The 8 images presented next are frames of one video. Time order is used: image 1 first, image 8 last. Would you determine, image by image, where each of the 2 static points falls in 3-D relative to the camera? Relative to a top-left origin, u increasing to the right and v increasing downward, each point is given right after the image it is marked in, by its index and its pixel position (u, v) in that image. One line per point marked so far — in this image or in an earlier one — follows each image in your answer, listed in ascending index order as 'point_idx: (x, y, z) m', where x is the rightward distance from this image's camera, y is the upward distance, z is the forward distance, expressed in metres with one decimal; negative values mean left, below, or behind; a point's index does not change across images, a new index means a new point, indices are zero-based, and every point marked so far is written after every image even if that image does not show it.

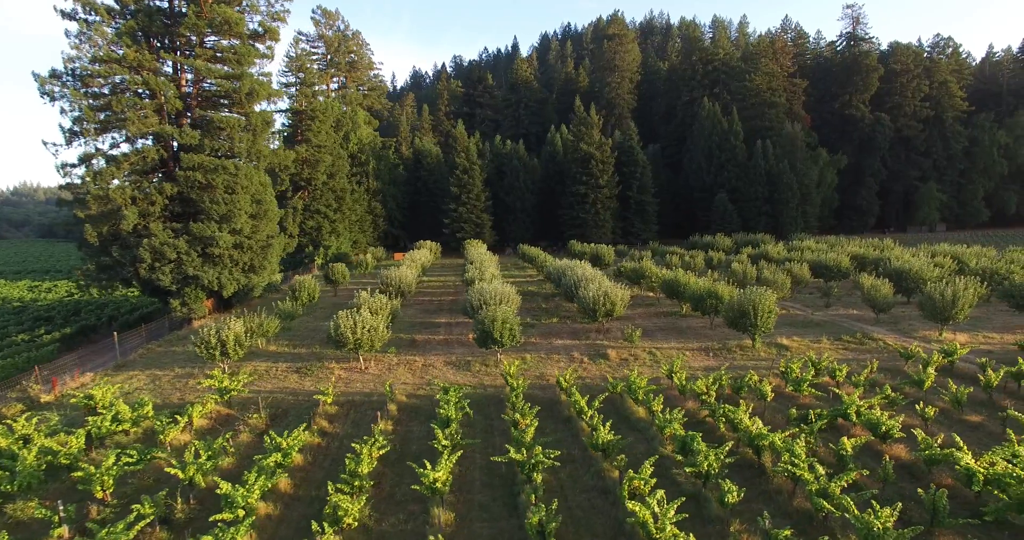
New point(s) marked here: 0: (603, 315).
0: (+3.2, -1.6, +16.8) m
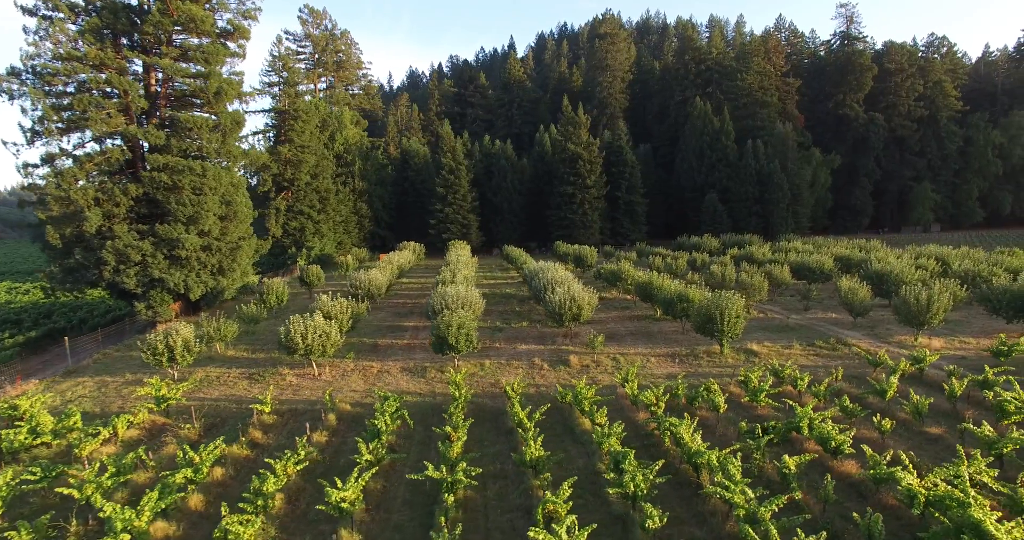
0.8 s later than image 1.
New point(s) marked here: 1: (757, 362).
0: (+2.0, -1.7, +16.3) m
1: (+7.4, -2.8, +13.9) m
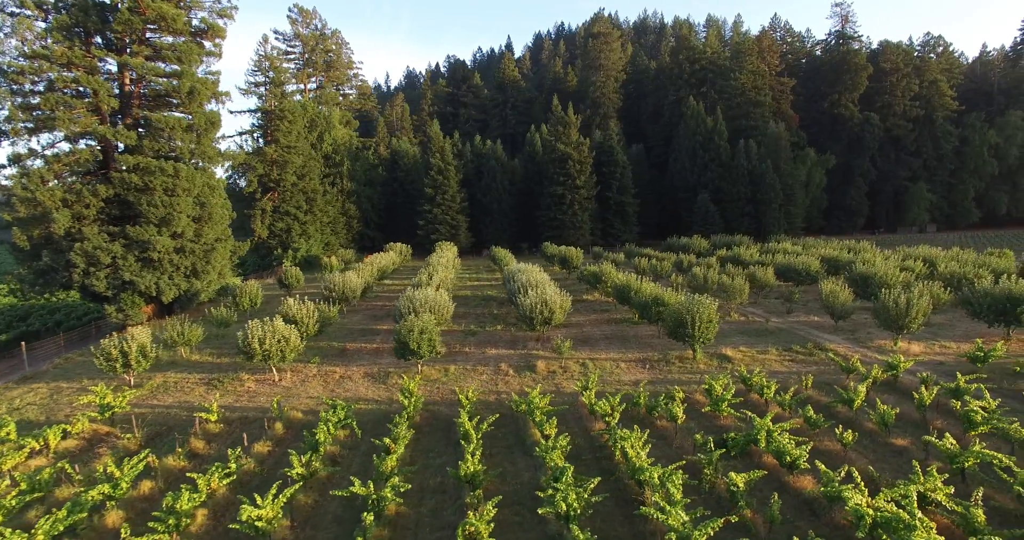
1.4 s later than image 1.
0: (+0.9, -1.8, +16.0) m
1: (+6.3, -2.9, +13.5) m
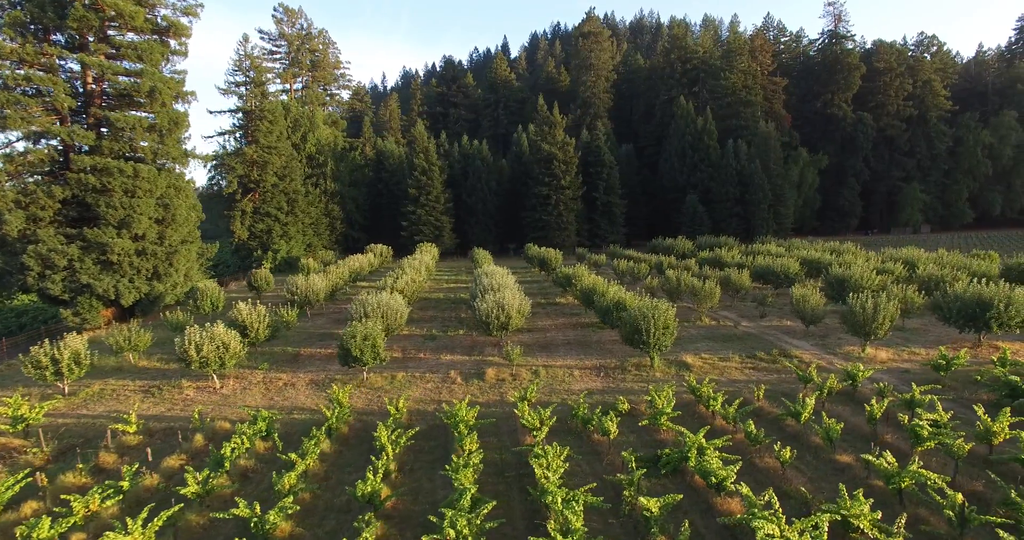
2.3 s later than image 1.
0: (-0.5, -2.0, +15.5) m
1: (+4.9, -3.0, +13.0) m
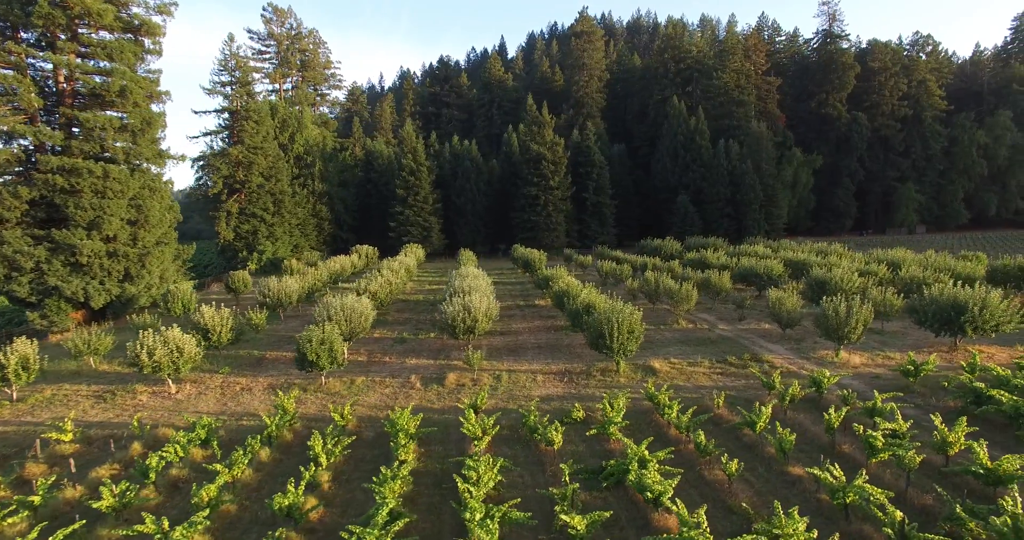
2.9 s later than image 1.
0: (-1.6, -2.0, +15.2) m
1: (+3.8, -3.1, +12.7) m
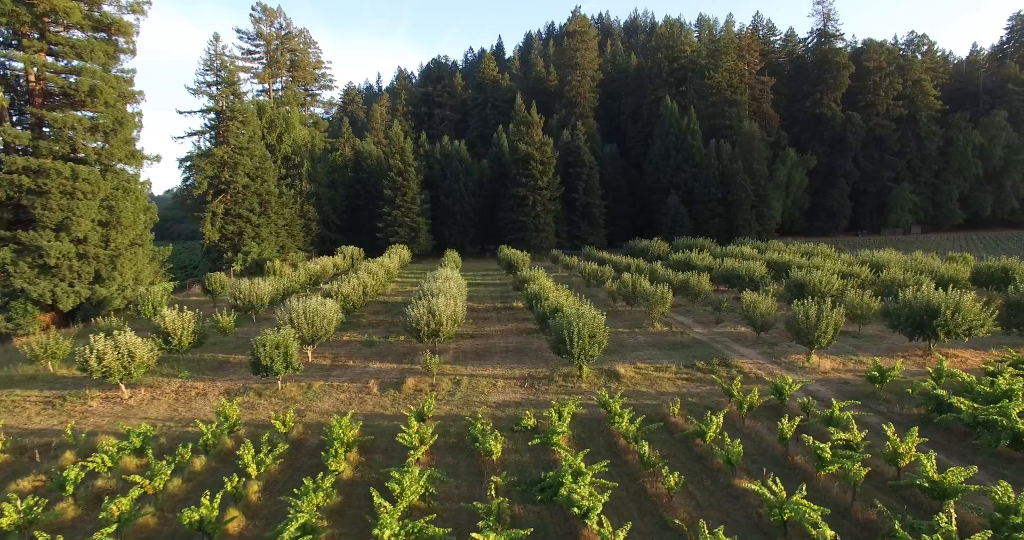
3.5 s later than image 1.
0: (-2.7, -2.1, +14.9) m
1: (+2.6, -3.2, +12.4) m
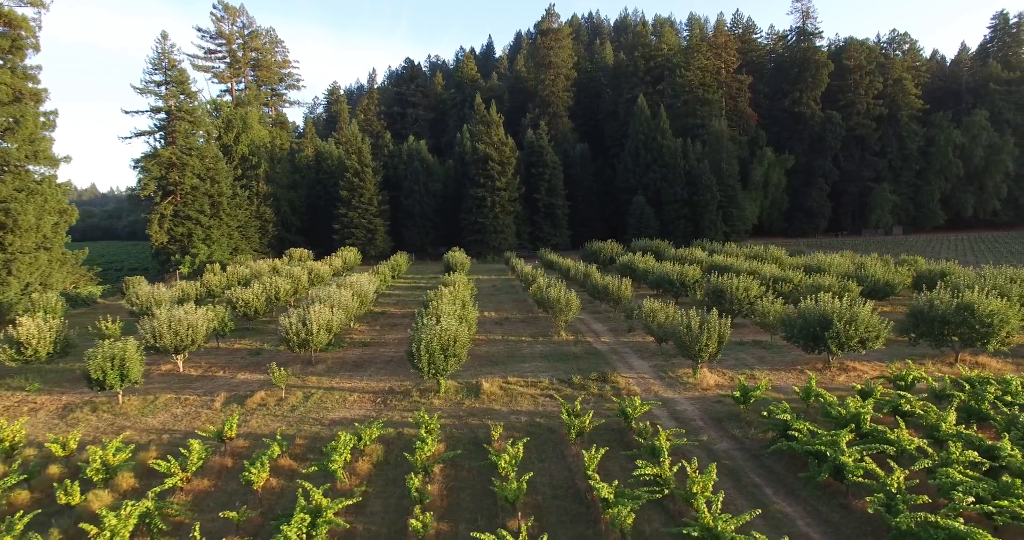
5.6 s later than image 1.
0: (-6.6, -2.3, +14.2) m
1: (-1.2, -3.4, +11.6) m
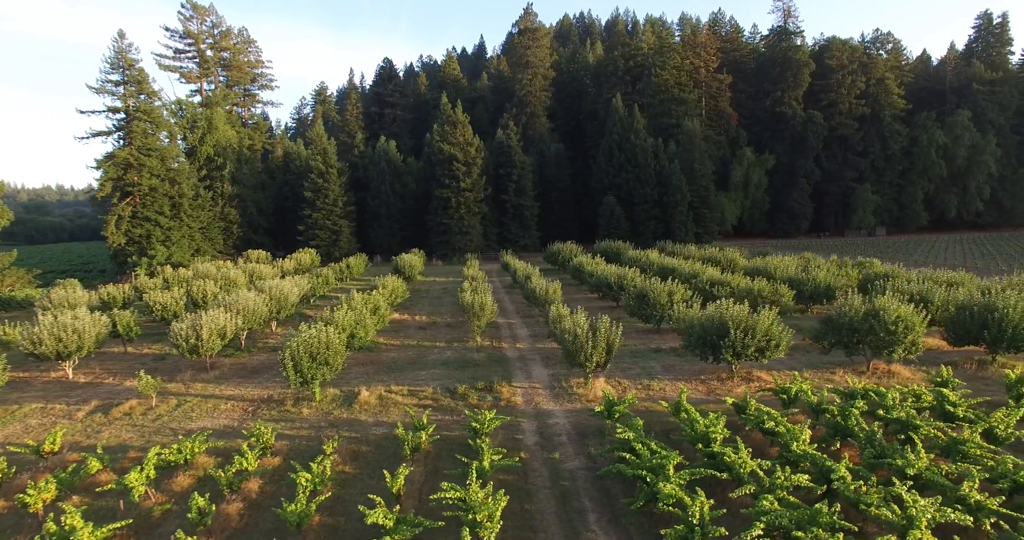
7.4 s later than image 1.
0: (-9.7, -2.4, +13.7) m
1: (-4.4, -3.5, +11.1) m
